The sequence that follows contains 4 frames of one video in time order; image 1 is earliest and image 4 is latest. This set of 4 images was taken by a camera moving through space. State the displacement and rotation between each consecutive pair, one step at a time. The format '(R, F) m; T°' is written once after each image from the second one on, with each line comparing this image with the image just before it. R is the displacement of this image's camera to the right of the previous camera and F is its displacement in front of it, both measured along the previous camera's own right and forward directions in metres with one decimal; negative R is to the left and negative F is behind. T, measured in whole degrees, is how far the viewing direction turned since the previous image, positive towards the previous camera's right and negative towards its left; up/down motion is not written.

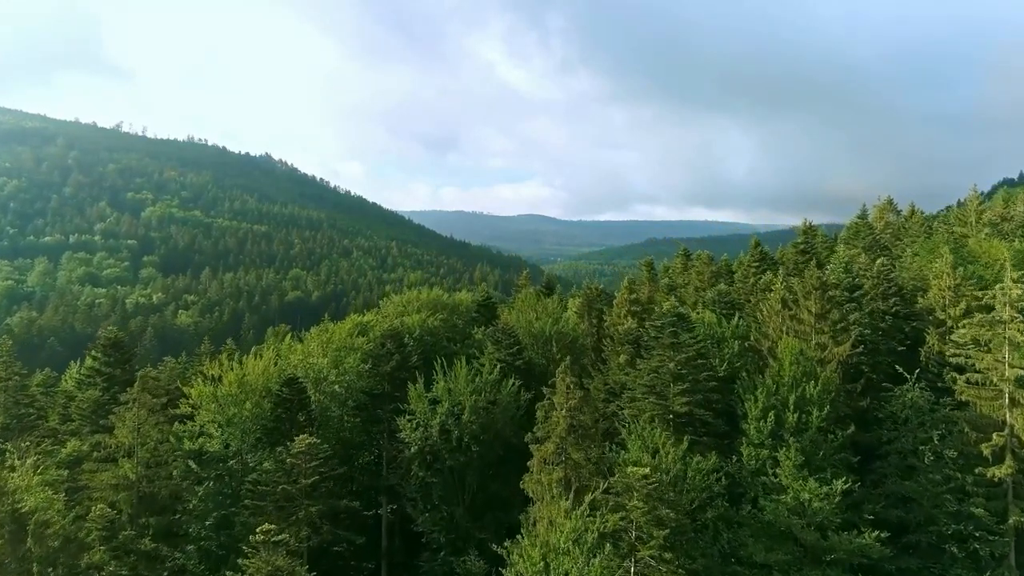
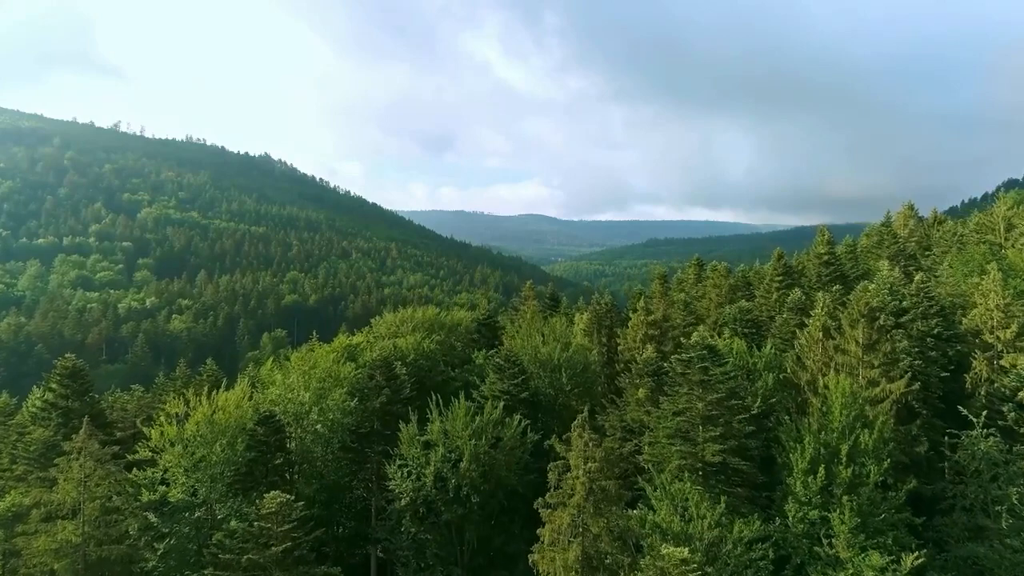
(-0.3, +4.9) m; 0°
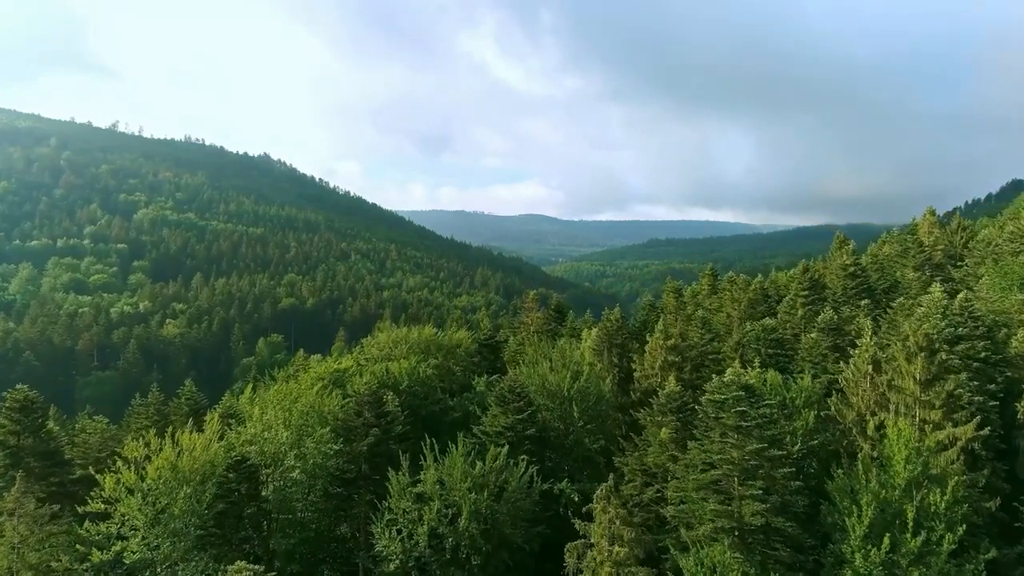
(-0.3, +4.5) m; 0°
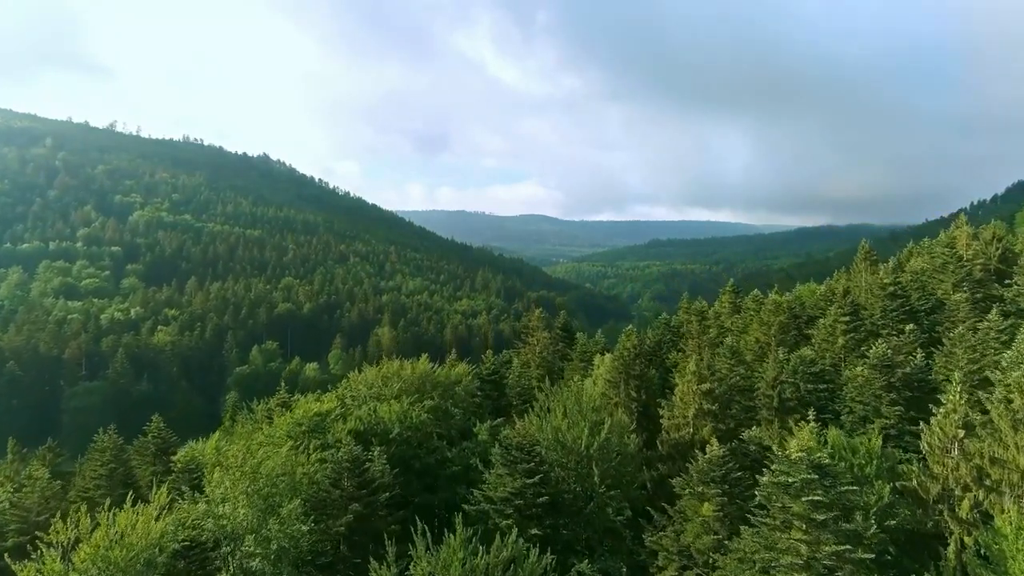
(-0.4, +5.9) m; 0°
